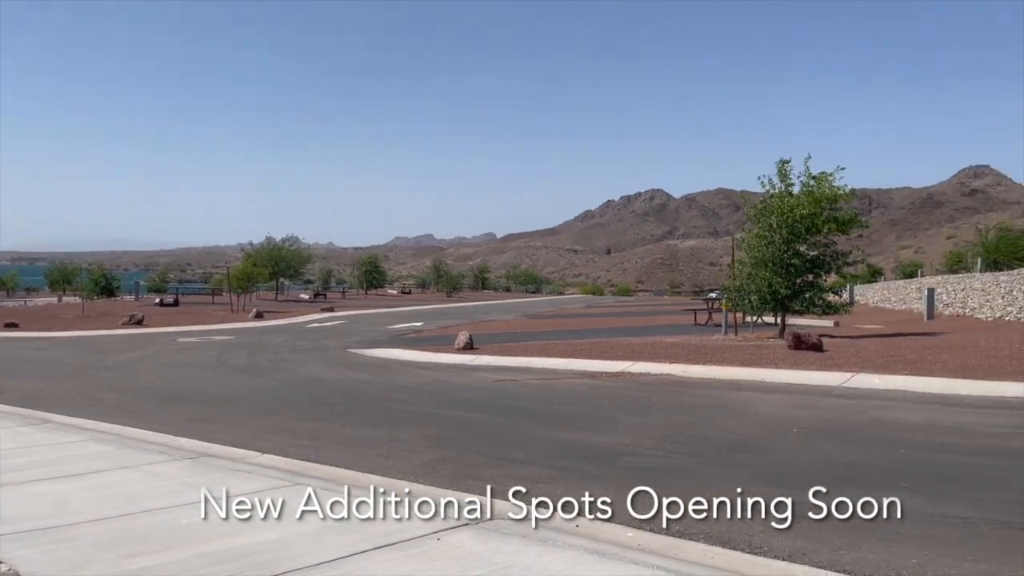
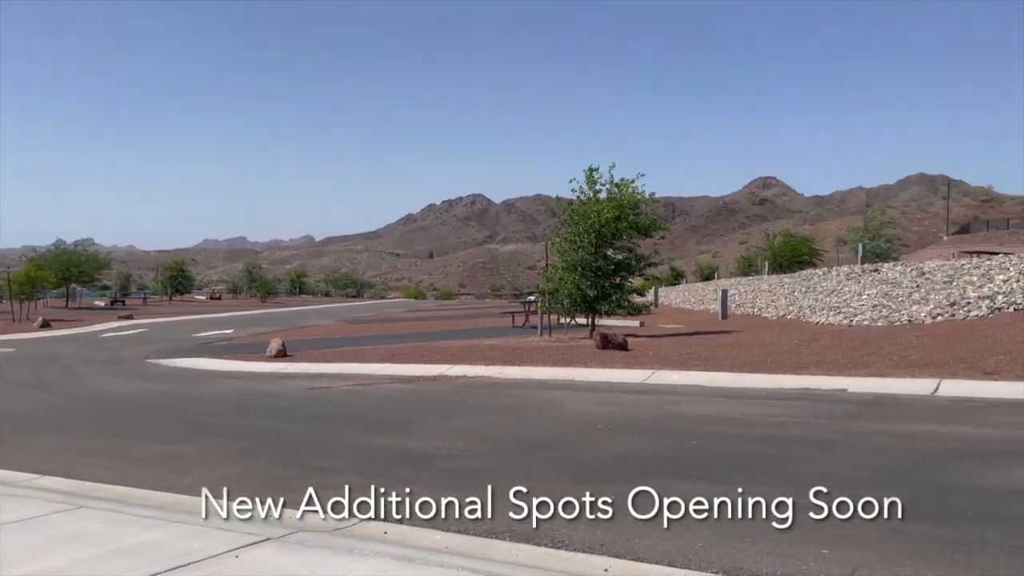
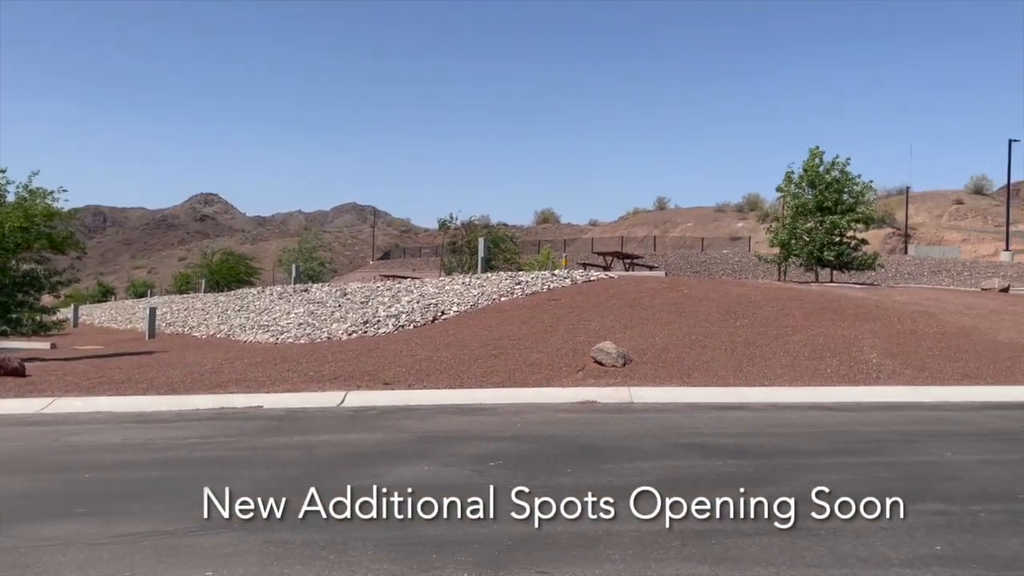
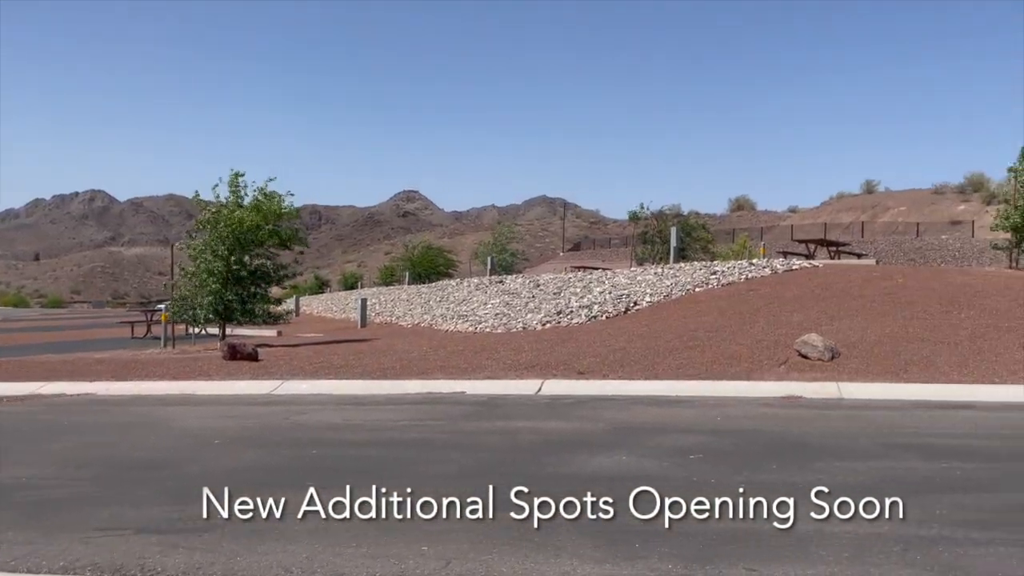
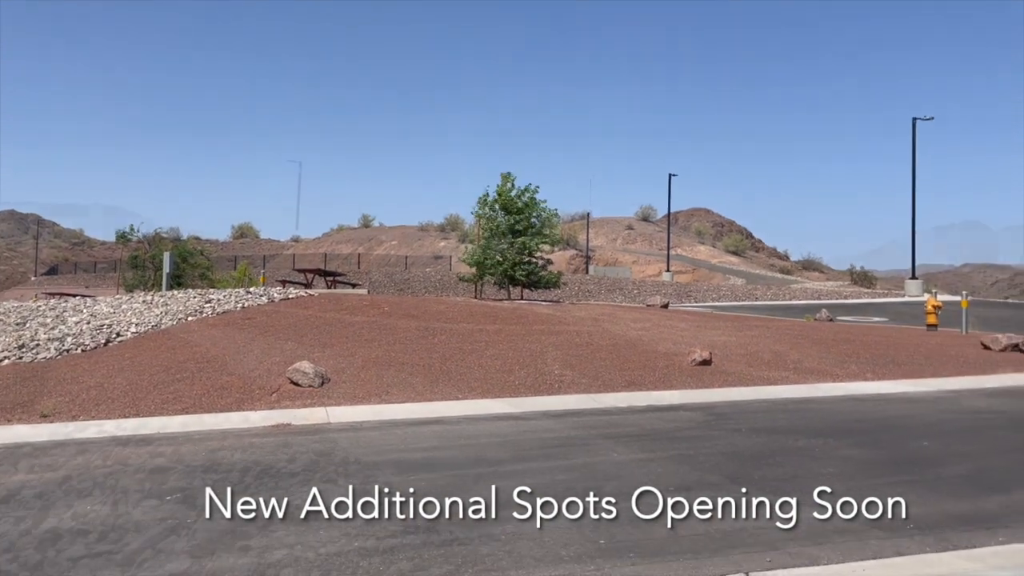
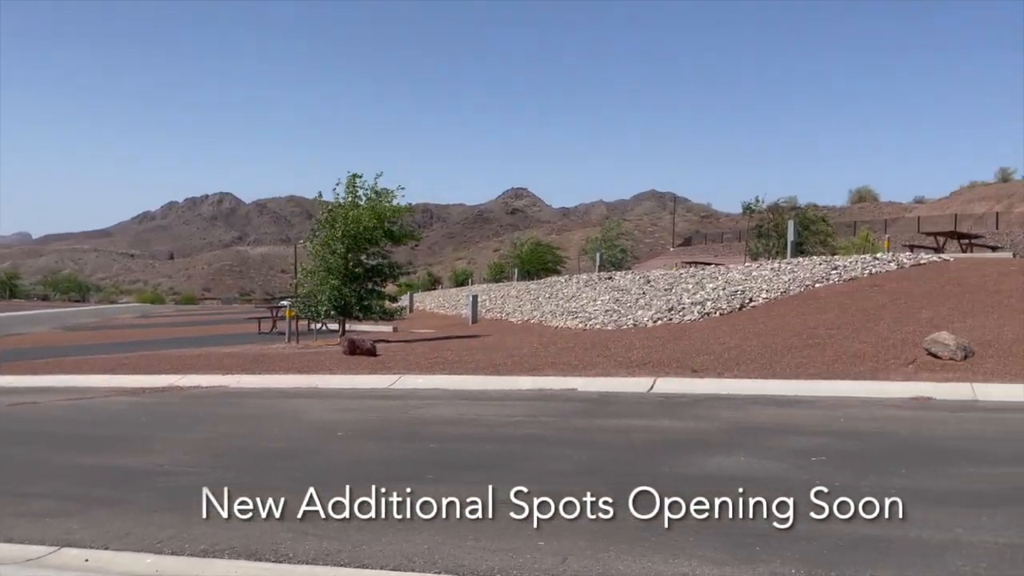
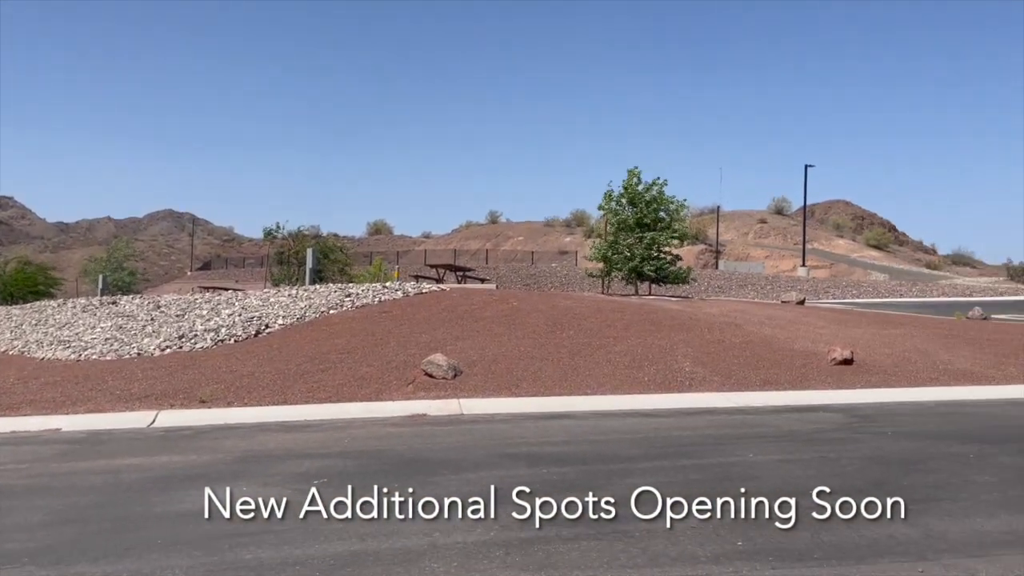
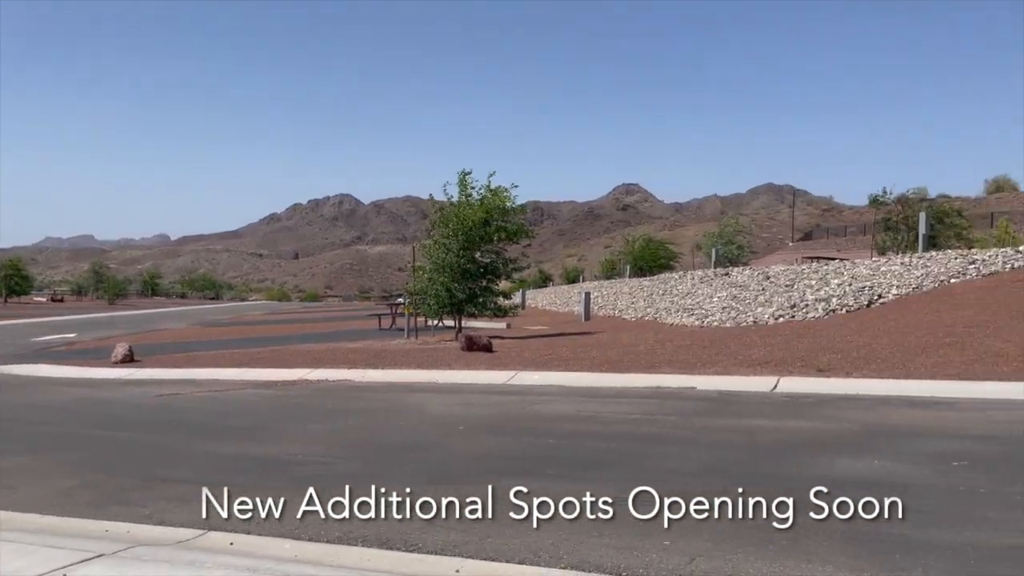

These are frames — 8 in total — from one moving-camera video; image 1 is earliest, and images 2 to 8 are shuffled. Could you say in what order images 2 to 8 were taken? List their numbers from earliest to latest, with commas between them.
2, 8, 6, 4, 3, 7, 5
